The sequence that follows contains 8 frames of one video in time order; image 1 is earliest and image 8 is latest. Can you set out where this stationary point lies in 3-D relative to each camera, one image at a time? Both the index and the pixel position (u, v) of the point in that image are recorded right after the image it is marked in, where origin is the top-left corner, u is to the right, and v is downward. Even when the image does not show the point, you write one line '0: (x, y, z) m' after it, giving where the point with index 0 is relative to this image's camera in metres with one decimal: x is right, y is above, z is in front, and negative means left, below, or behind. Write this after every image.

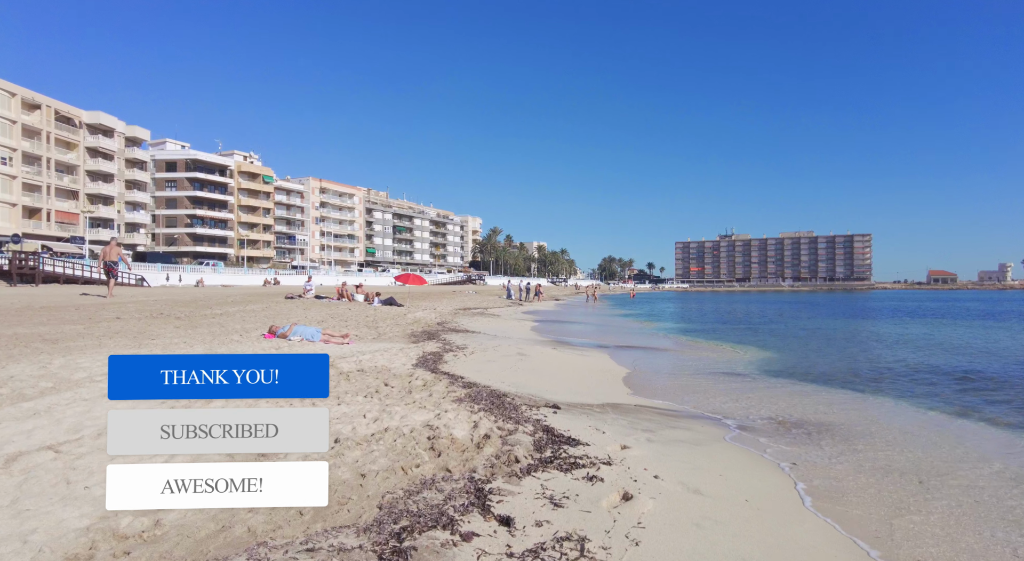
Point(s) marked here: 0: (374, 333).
0: (-4.5, -1.8, +18.7) m
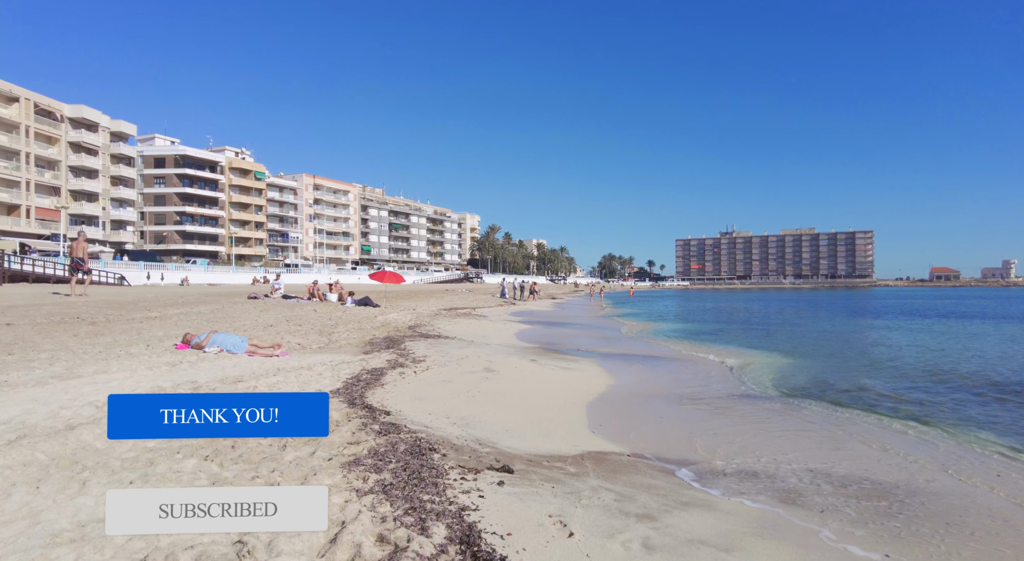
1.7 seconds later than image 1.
0: (-5.2, -1.7, +15.8) m
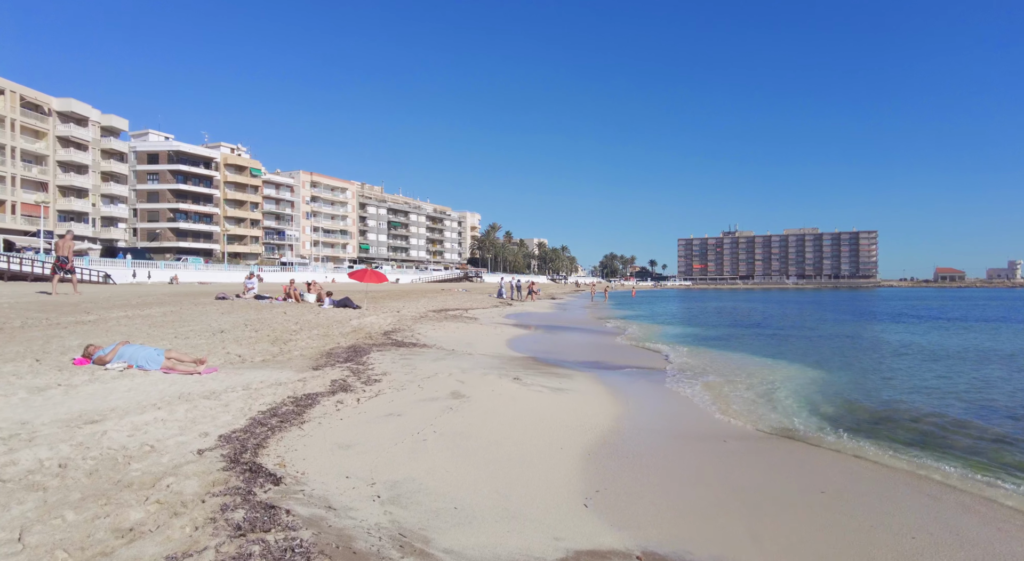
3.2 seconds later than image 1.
0: (-5.6, -1.7, +13.5) m
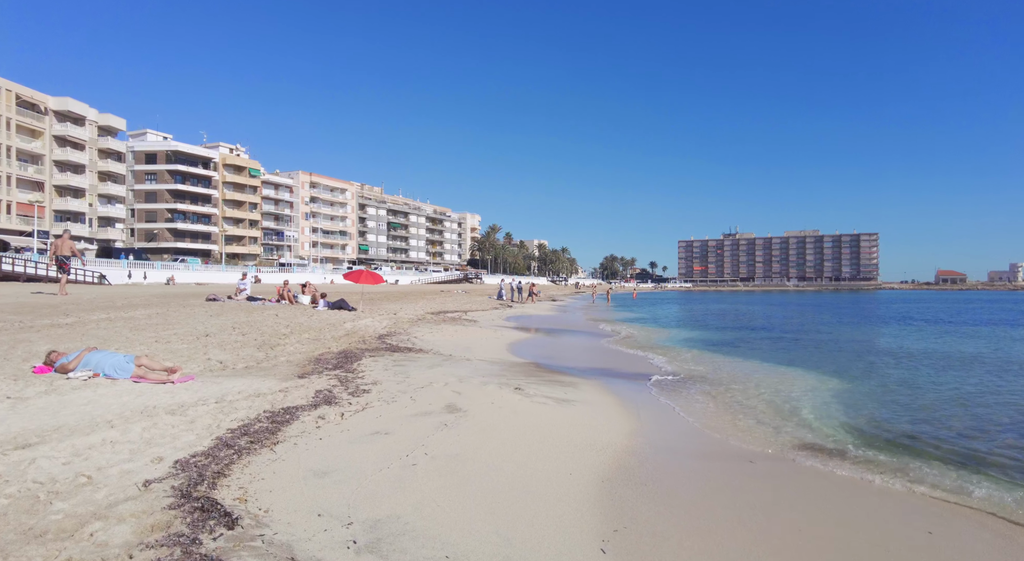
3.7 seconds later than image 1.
0: (-5.5, -1.7, +12.6) m
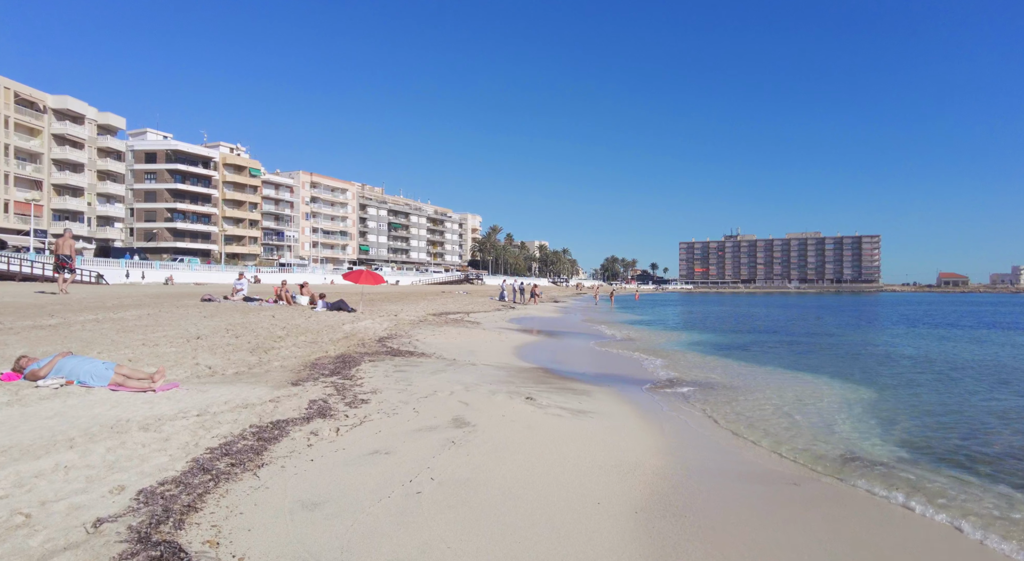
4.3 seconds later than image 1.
0: (-5.3, -1.7, +11.8) m
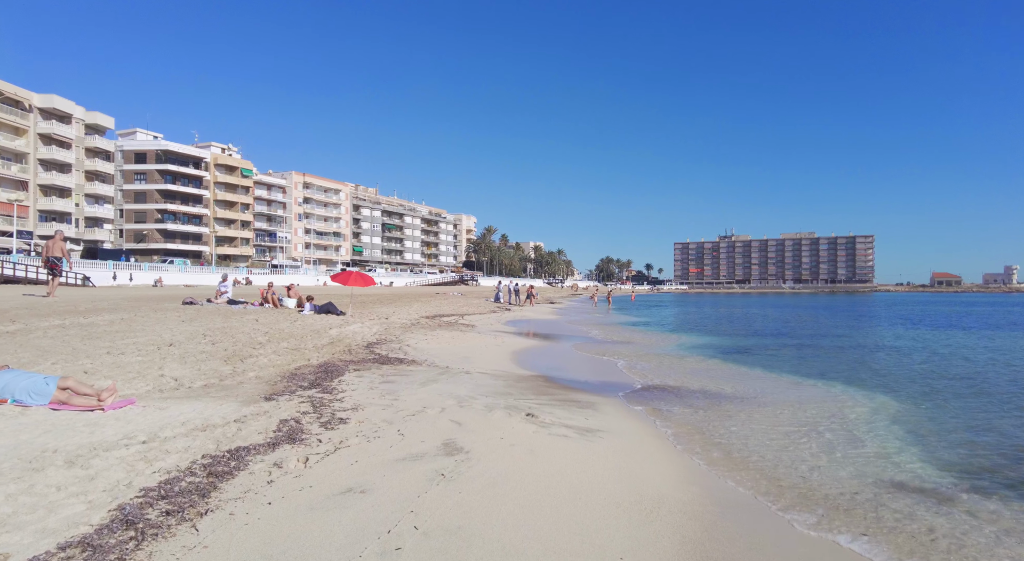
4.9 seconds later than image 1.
0: (-5.4, -1.8, +10.8) m
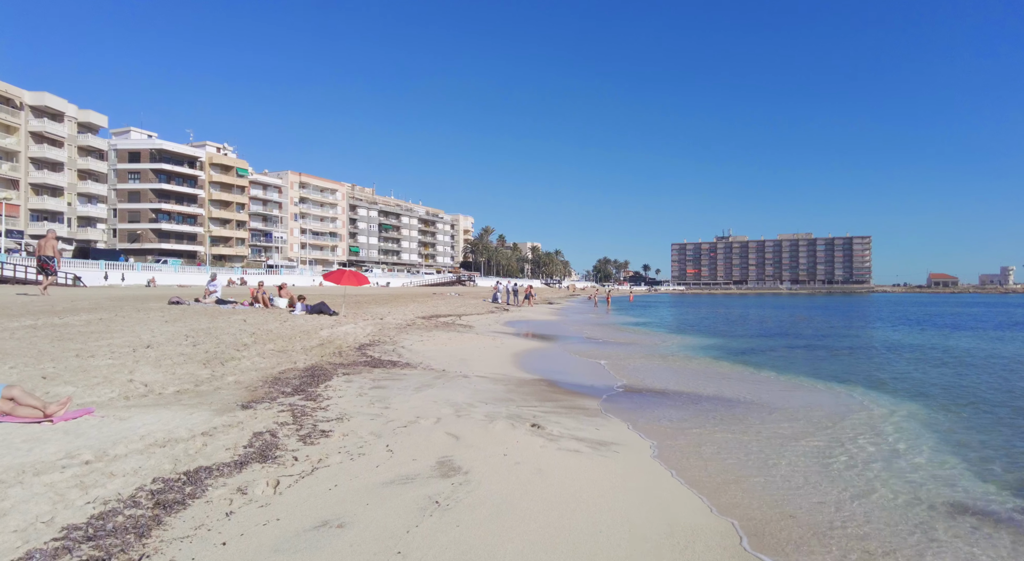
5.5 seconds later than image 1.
0: (-5.4, -1.7, +9.9) m
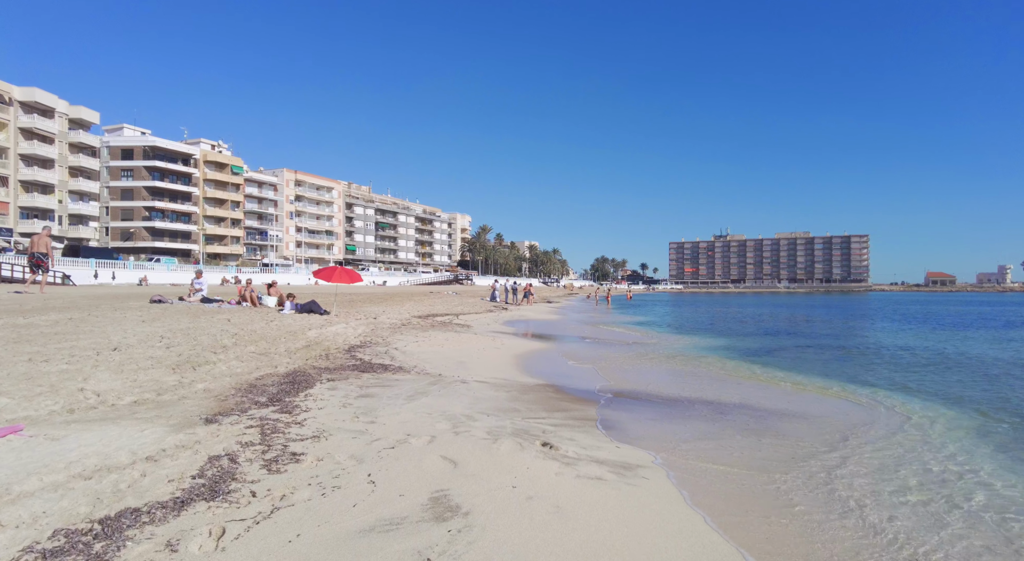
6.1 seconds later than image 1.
0: (-5.3, -1.6, +8.8) m
